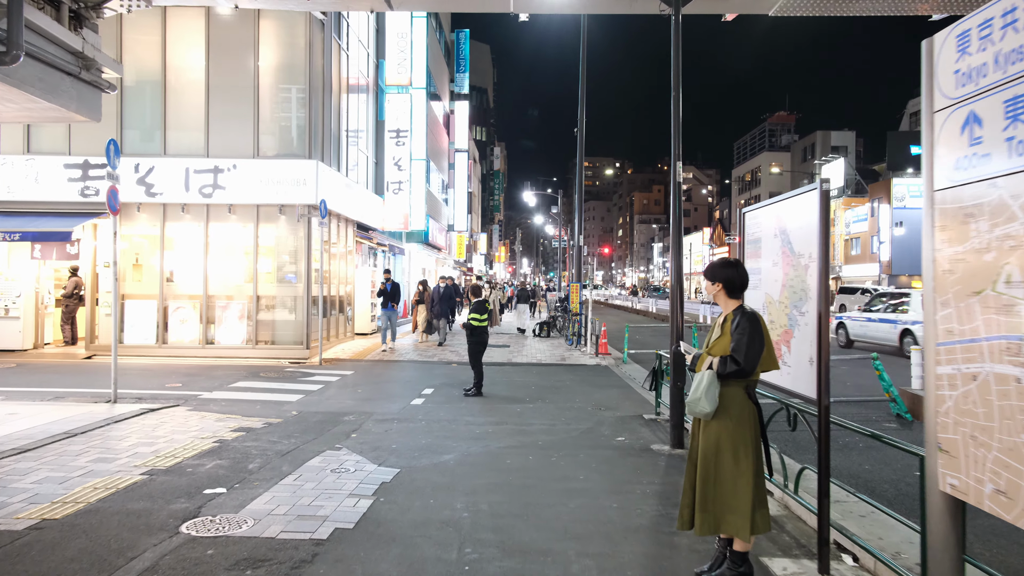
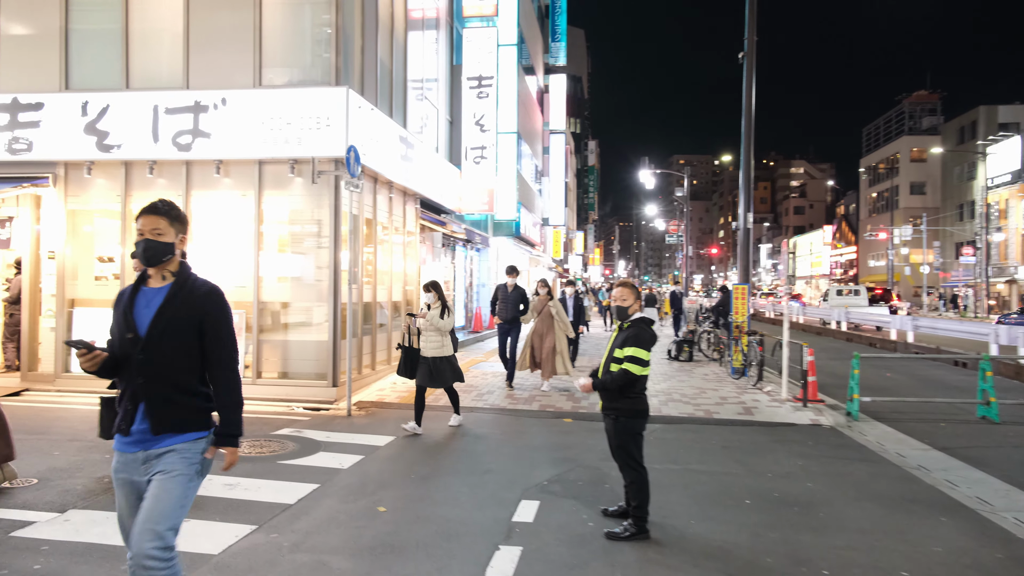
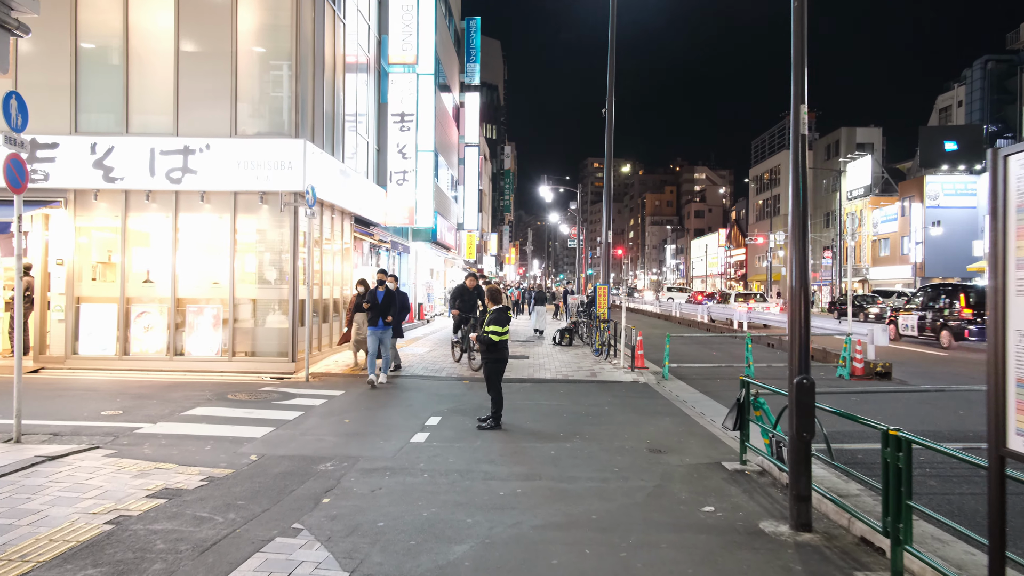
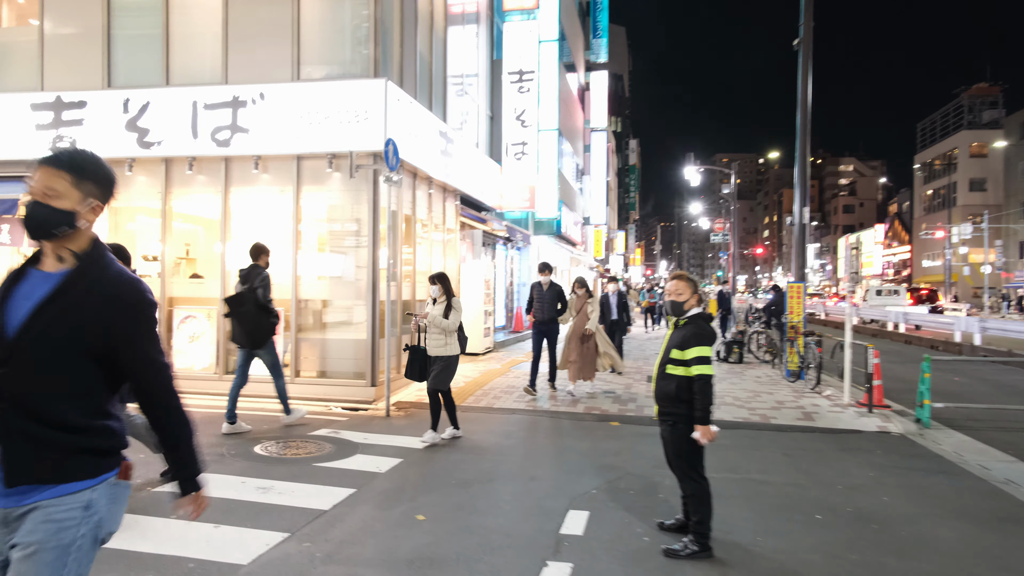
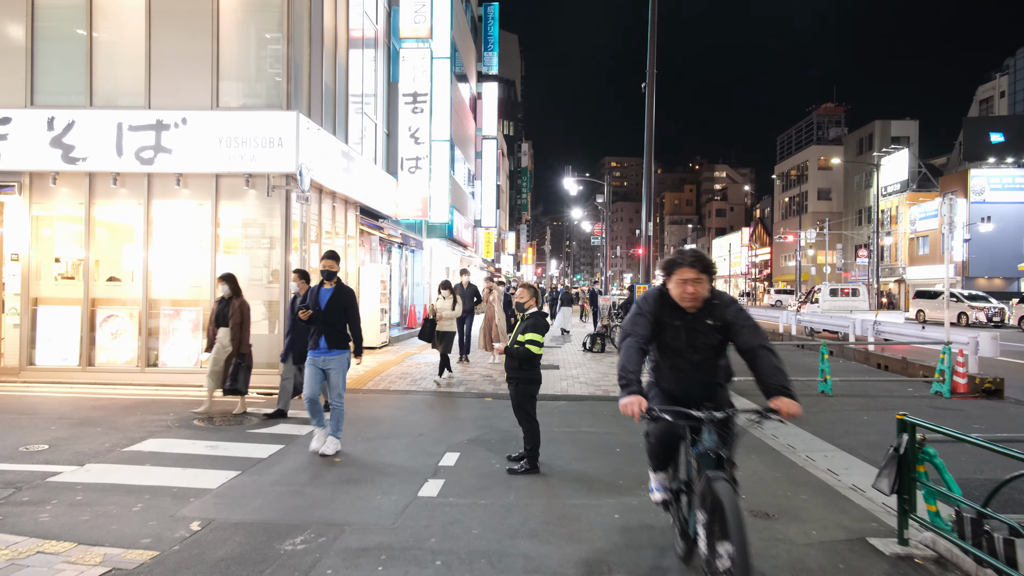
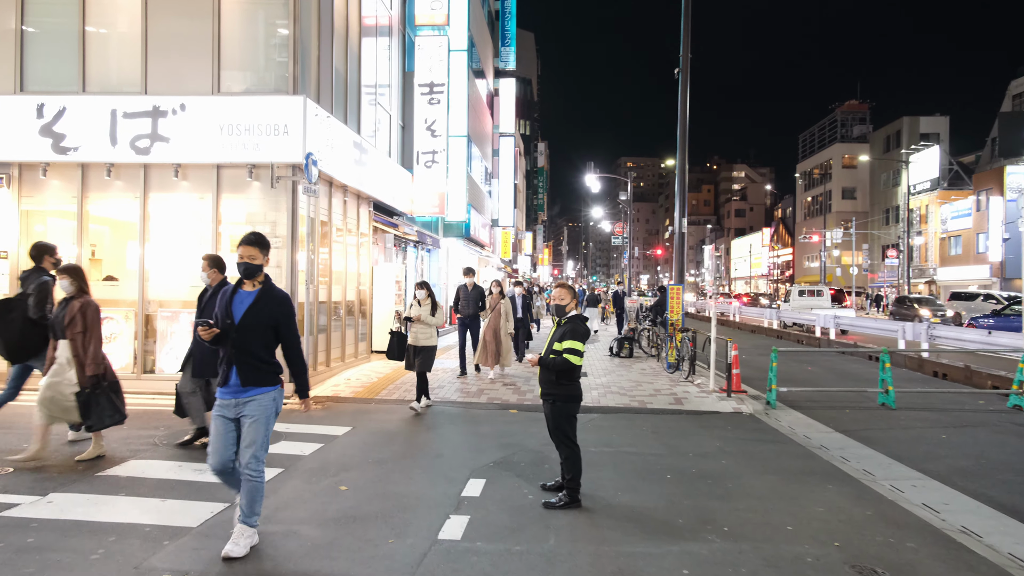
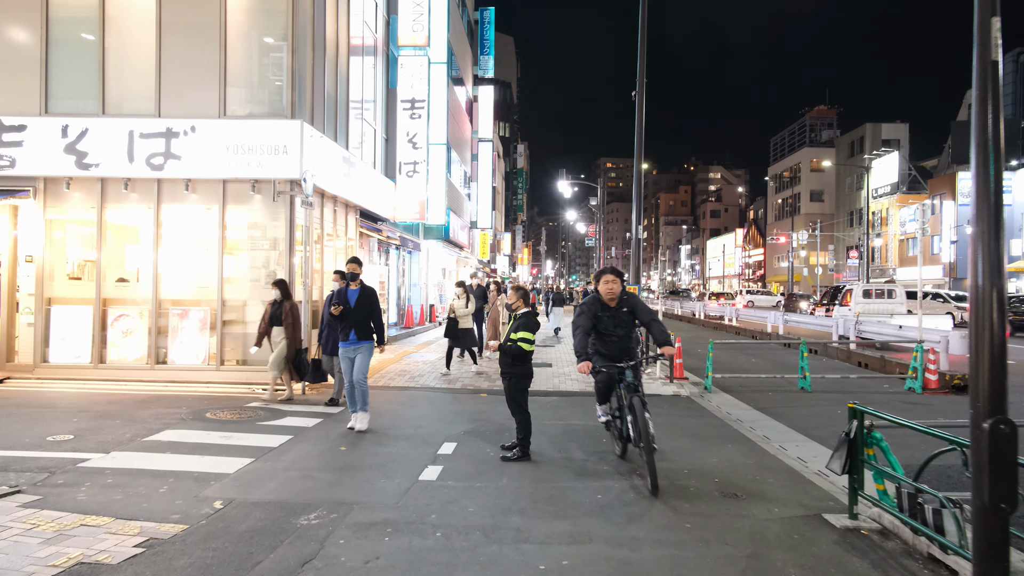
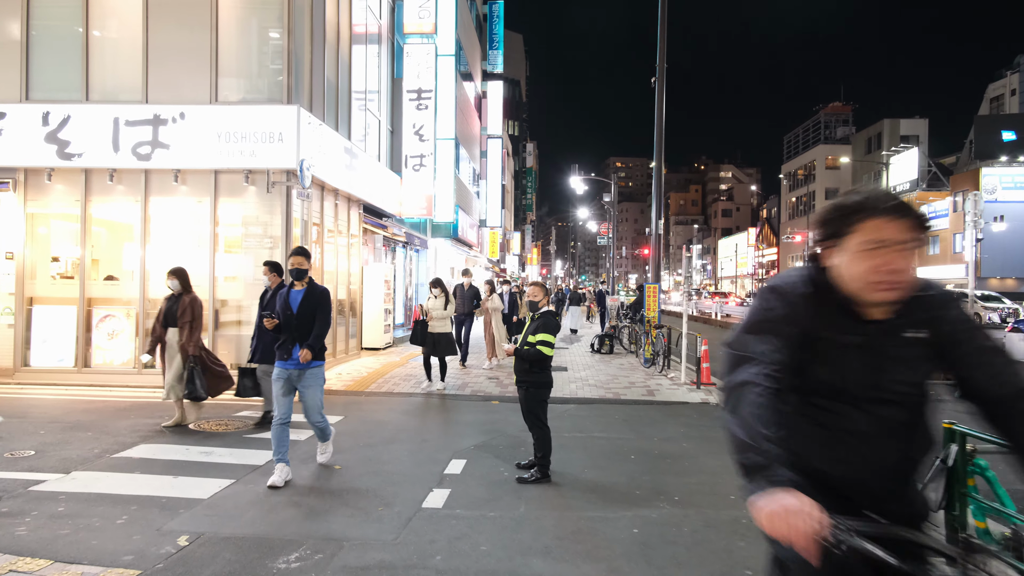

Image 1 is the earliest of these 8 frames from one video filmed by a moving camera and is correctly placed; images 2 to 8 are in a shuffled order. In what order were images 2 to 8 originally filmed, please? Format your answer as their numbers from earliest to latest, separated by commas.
3, 7, 5, 8, 6, 2, 4
